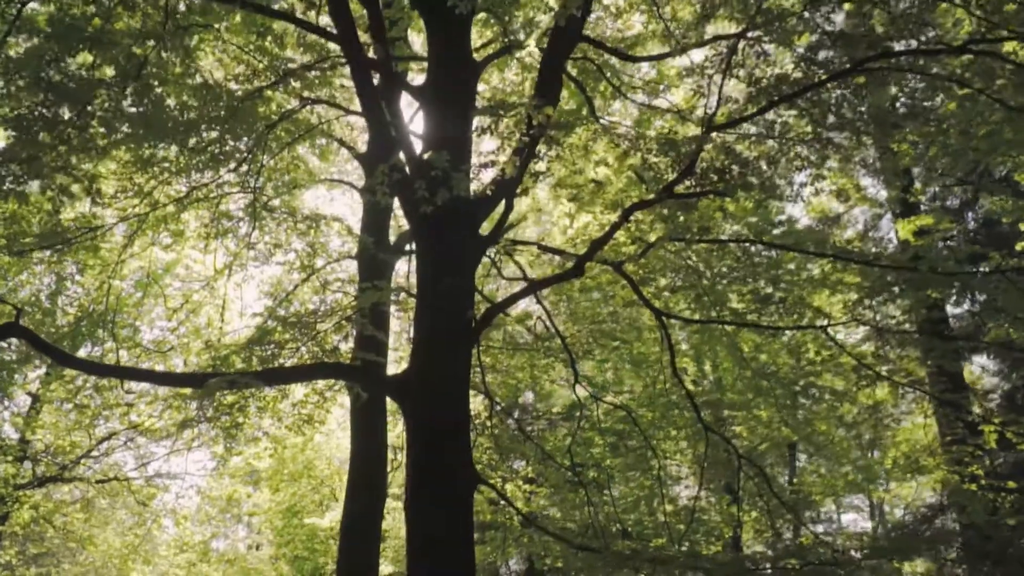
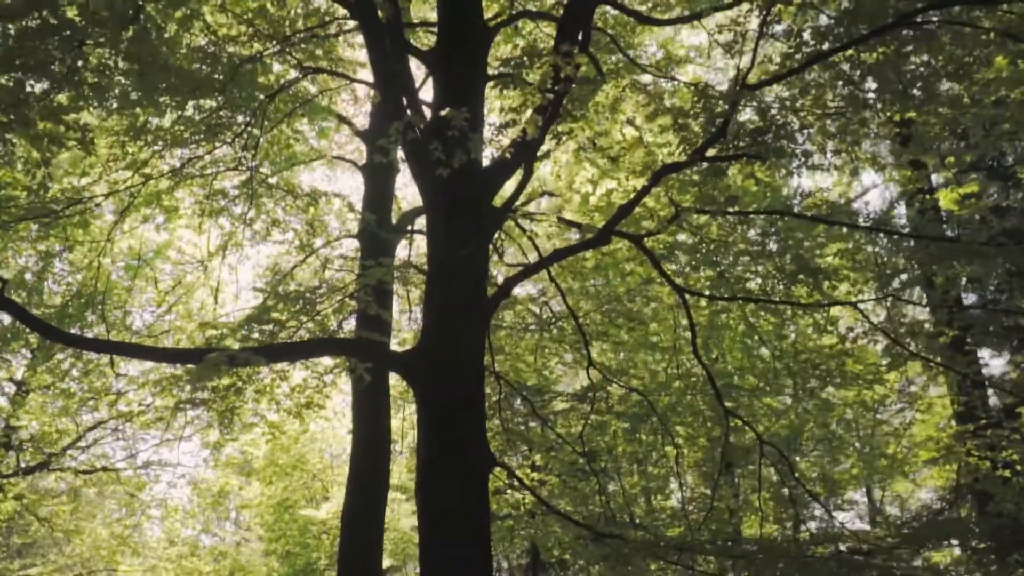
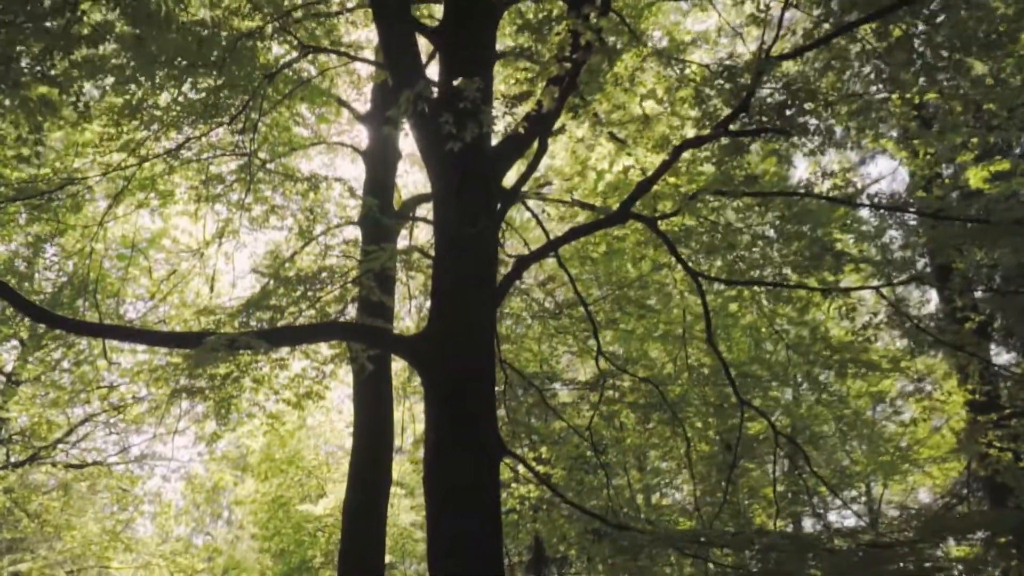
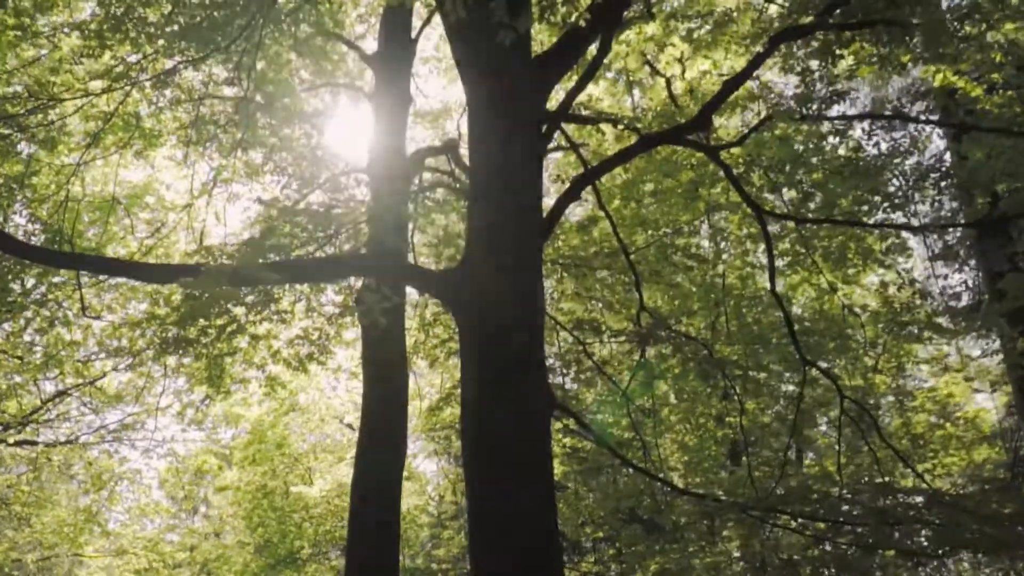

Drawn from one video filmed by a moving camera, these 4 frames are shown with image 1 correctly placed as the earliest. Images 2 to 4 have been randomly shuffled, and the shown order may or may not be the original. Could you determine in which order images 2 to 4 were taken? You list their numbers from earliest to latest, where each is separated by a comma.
2, 3, 4
